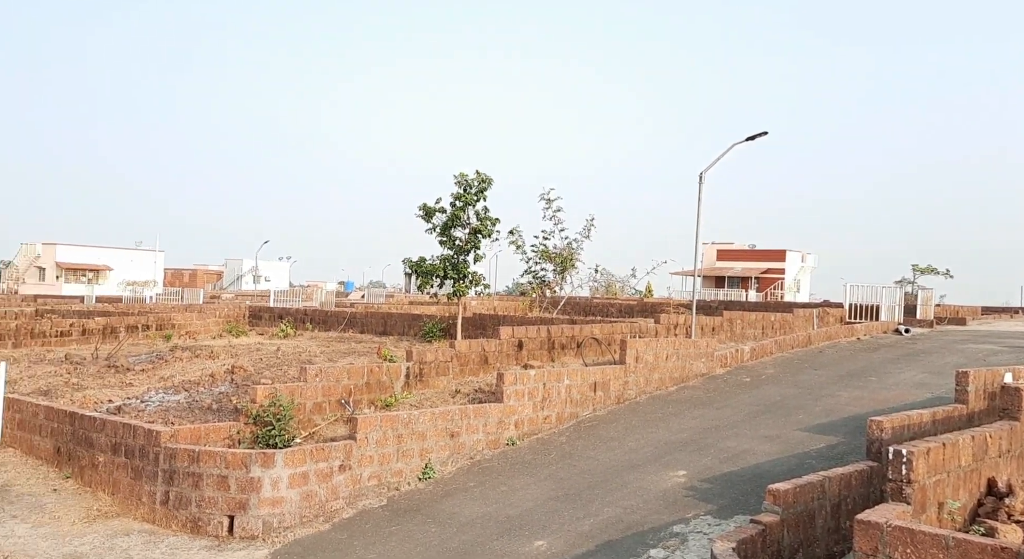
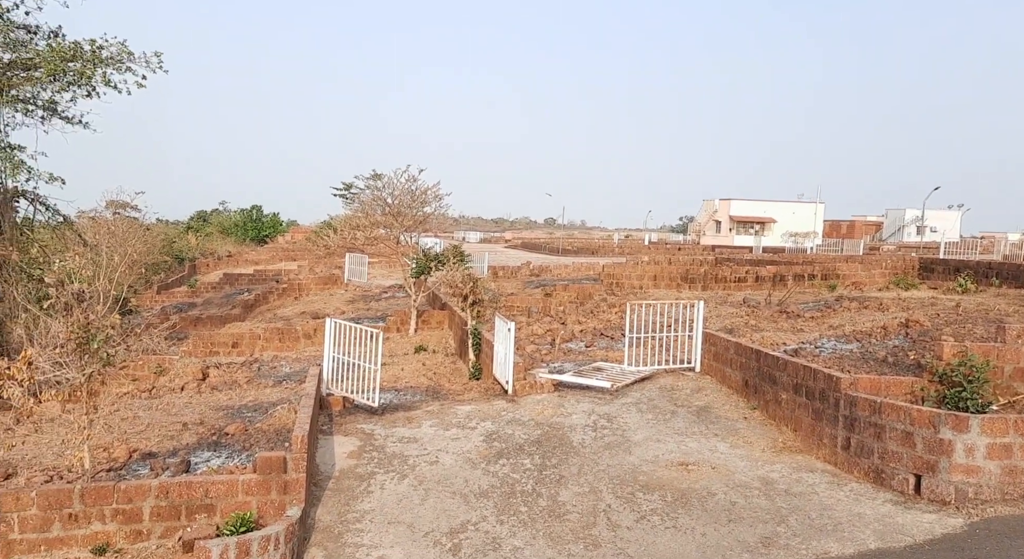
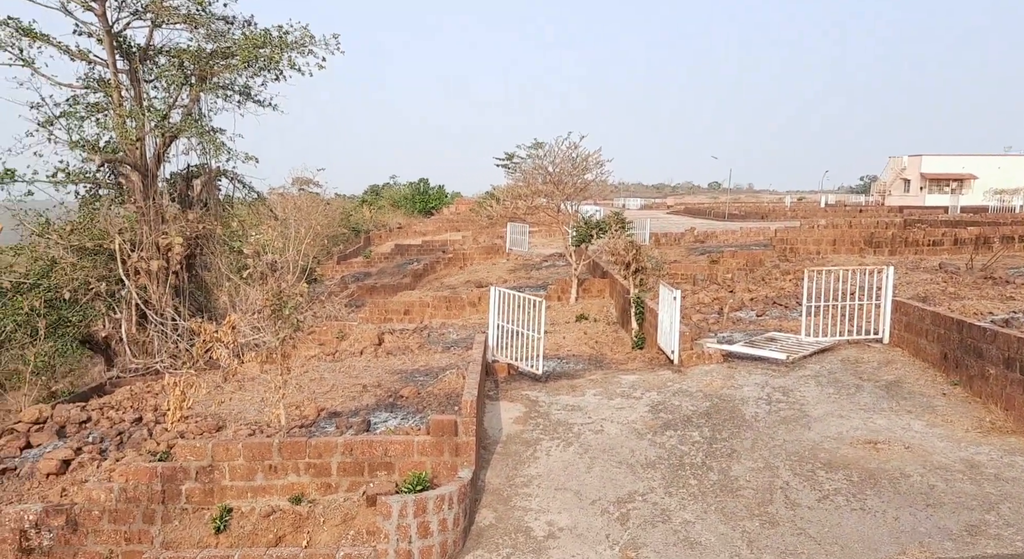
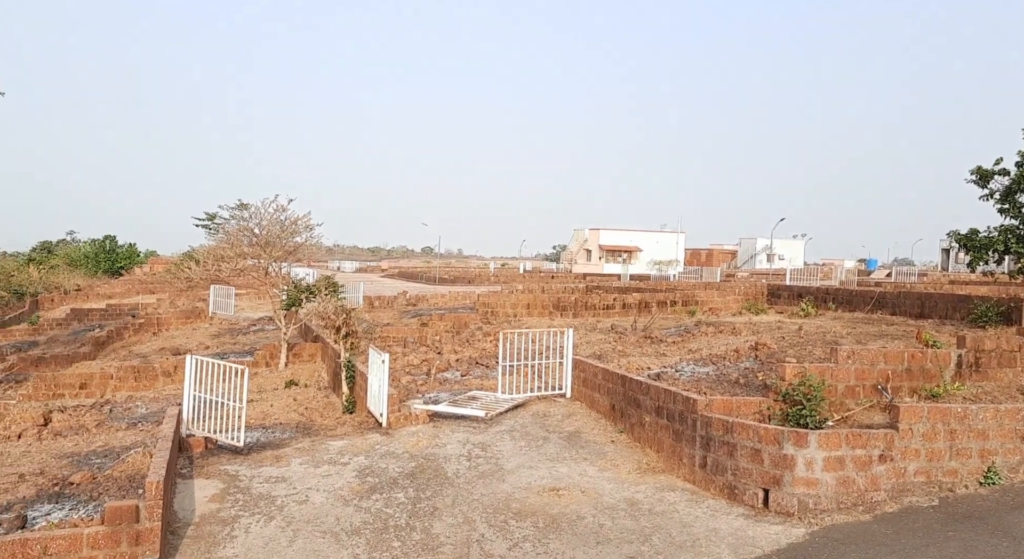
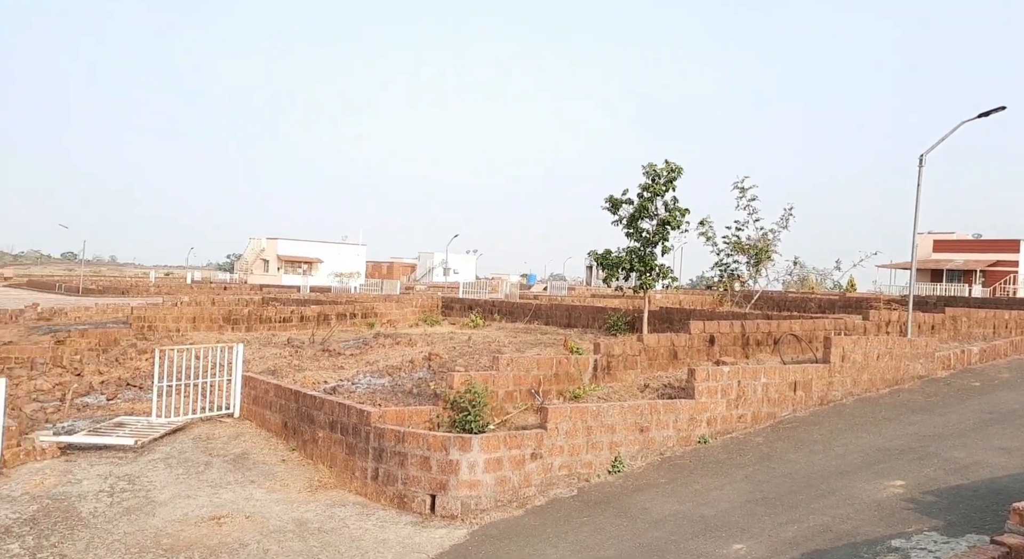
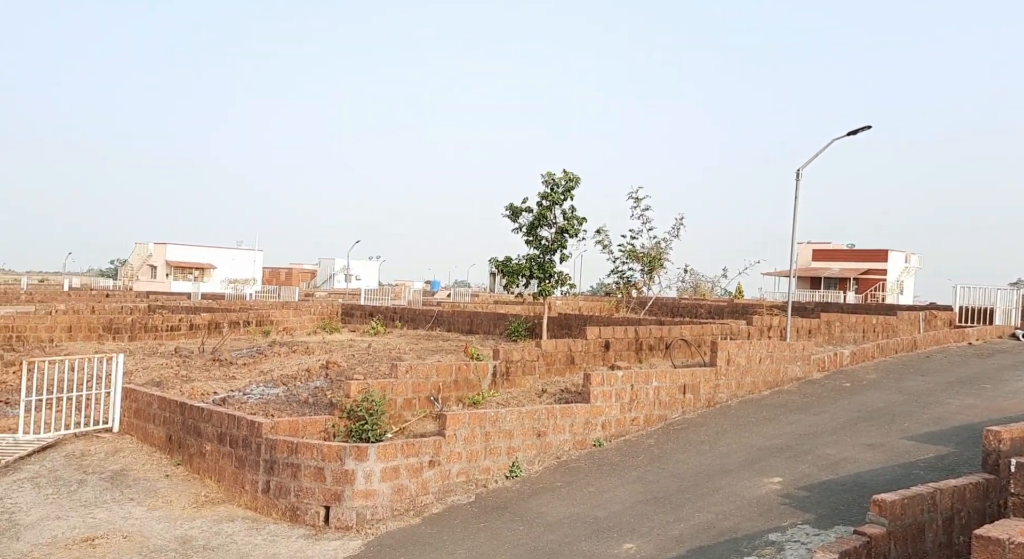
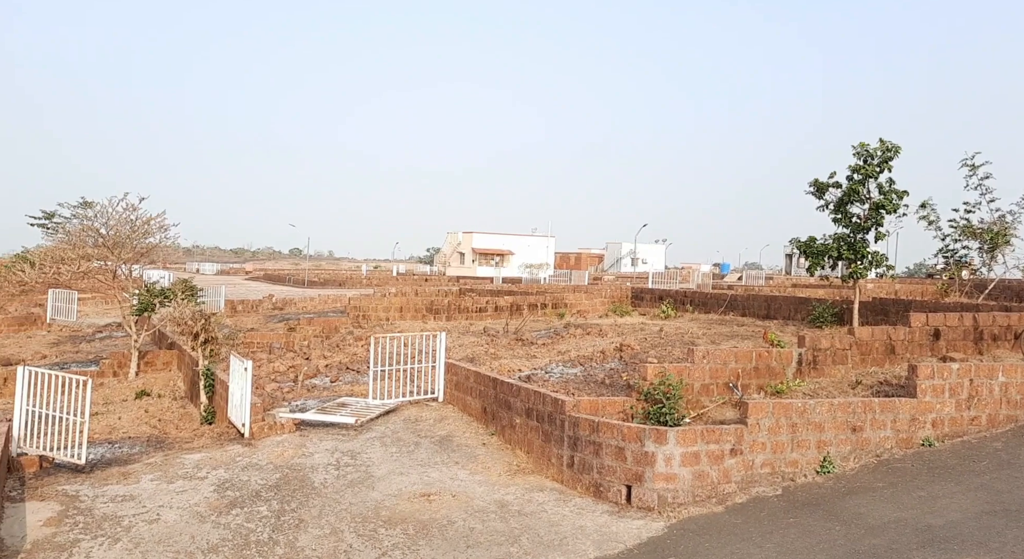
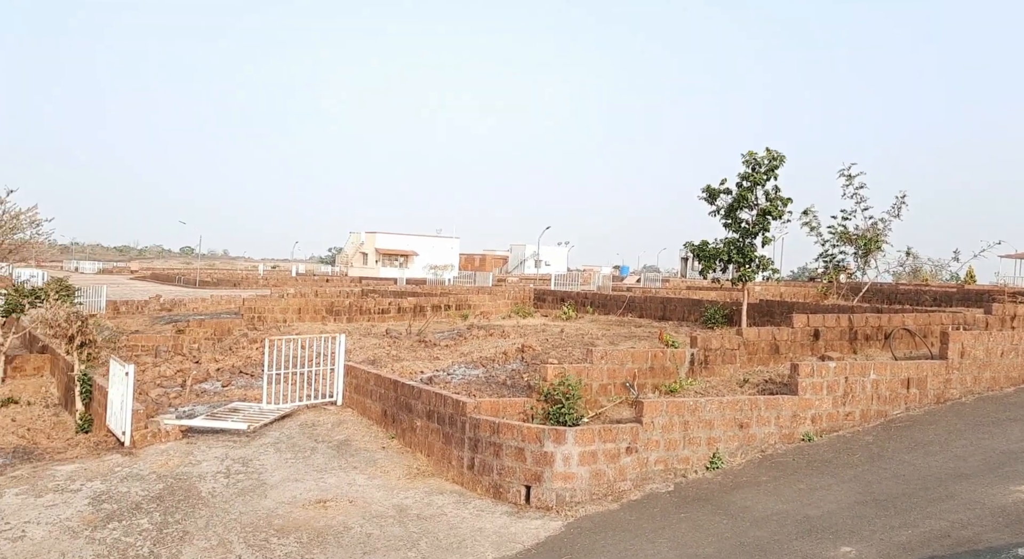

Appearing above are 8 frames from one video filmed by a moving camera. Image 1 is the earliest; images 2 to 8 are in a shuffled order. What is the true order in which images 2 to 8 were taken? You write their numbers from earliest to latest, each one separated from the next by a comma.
6, 5, 8, 7, 4, 2, 3
